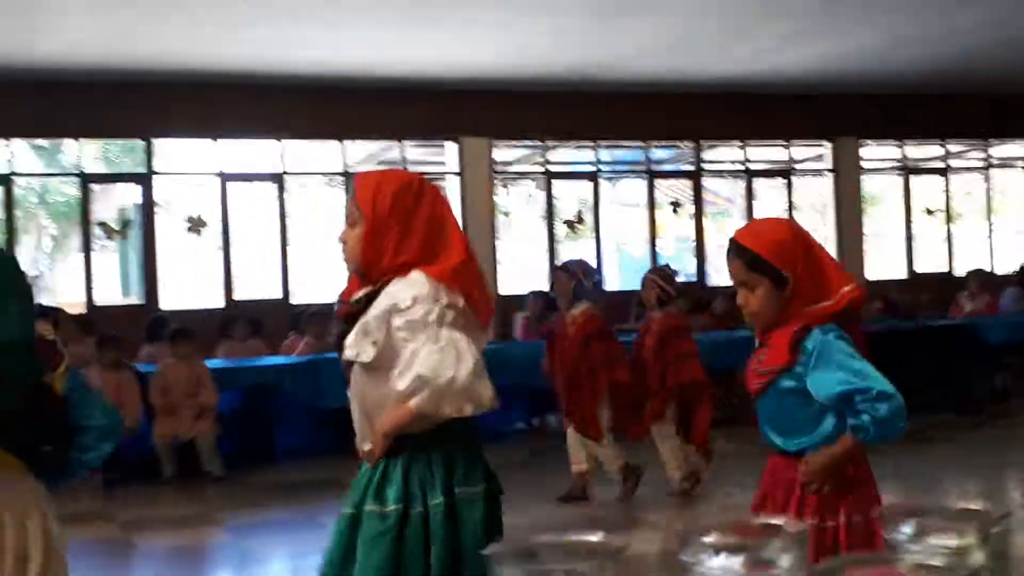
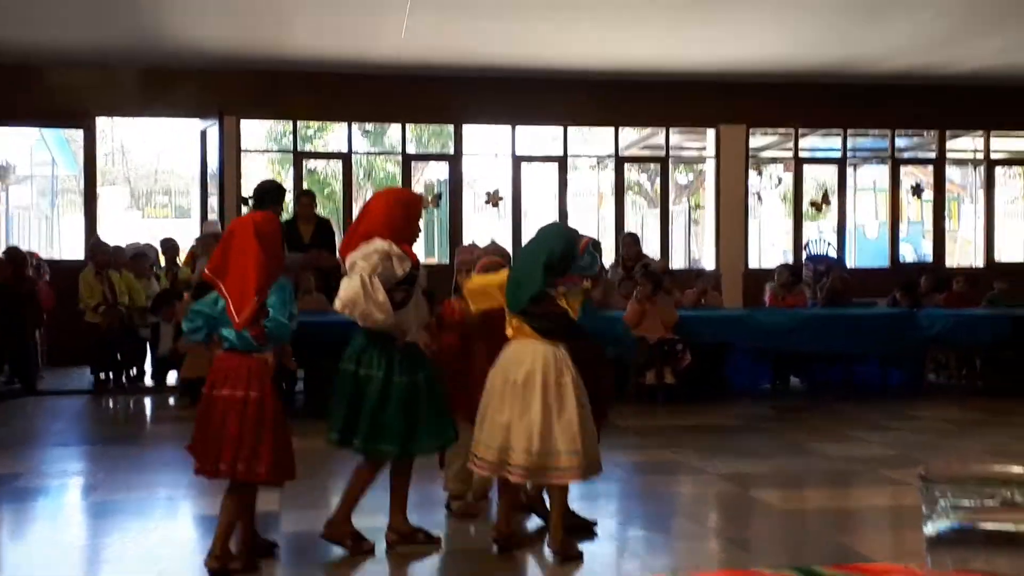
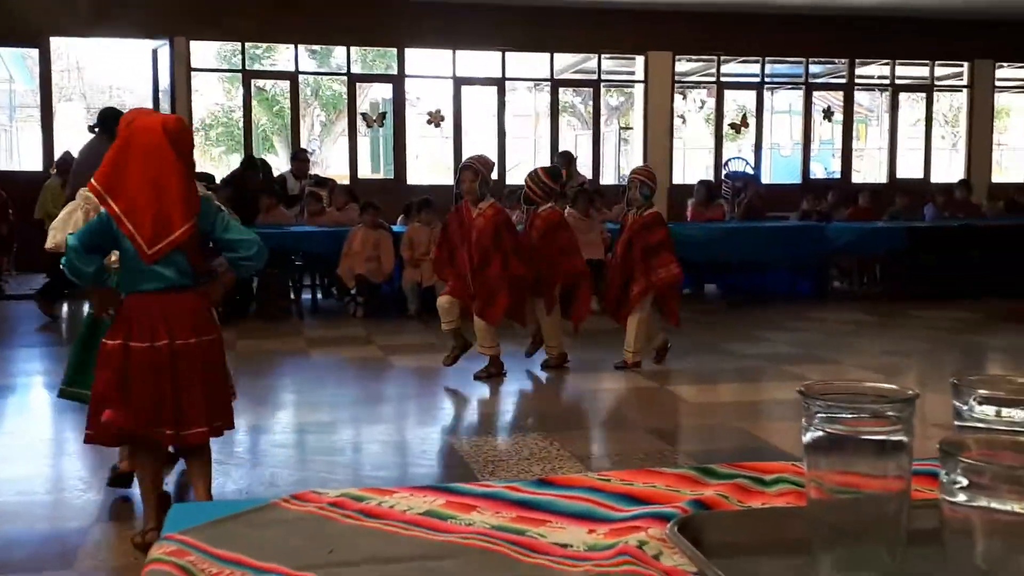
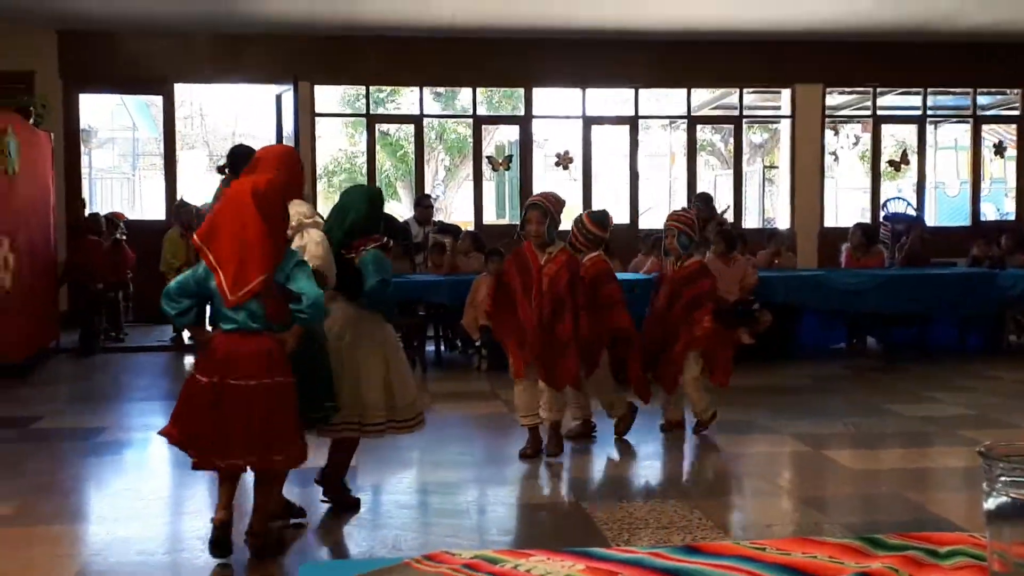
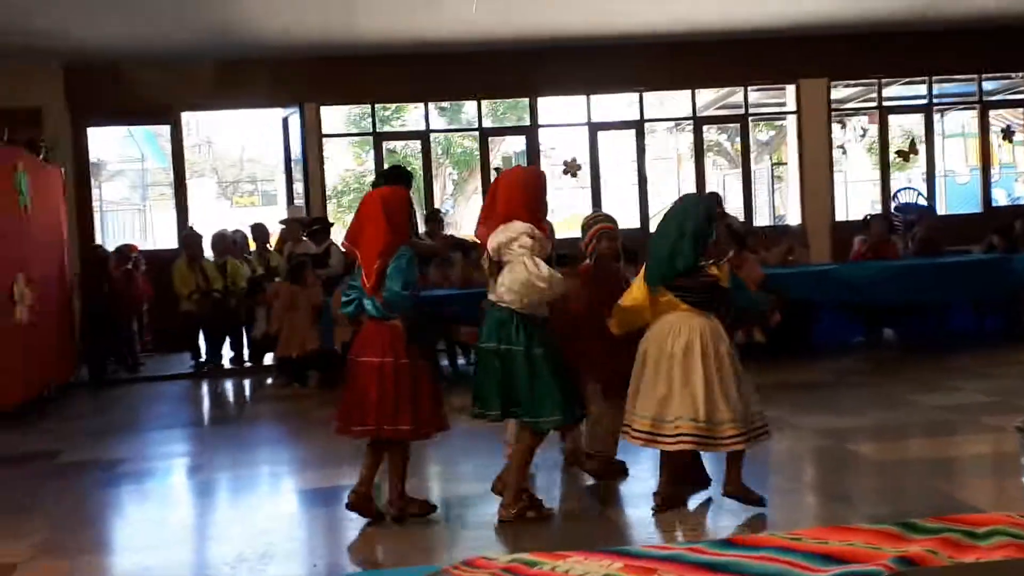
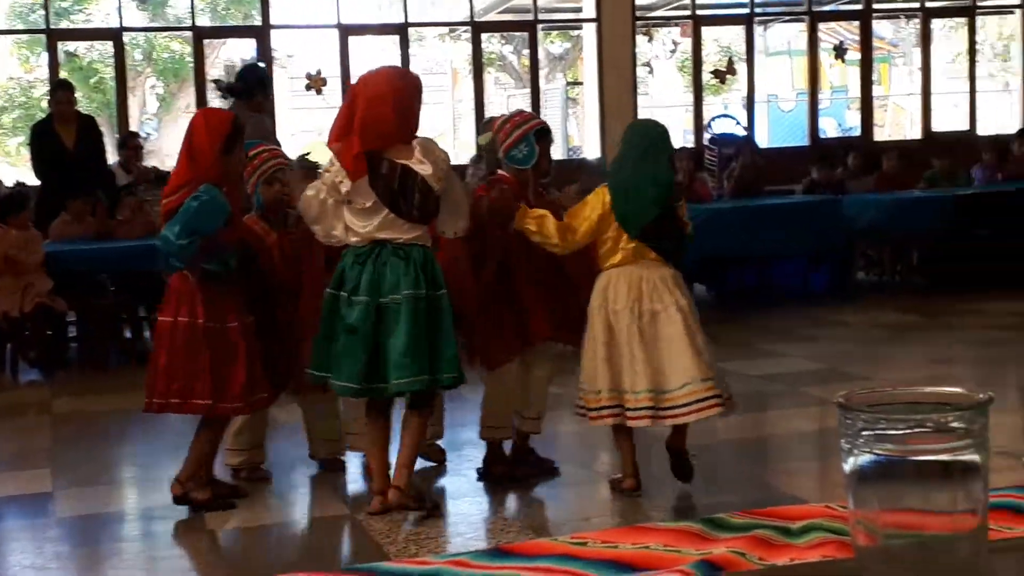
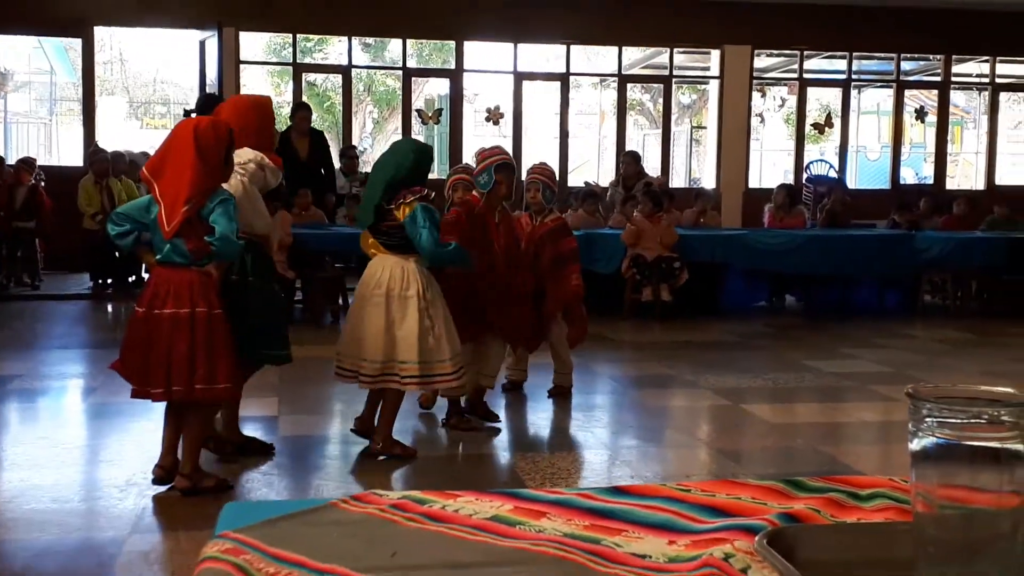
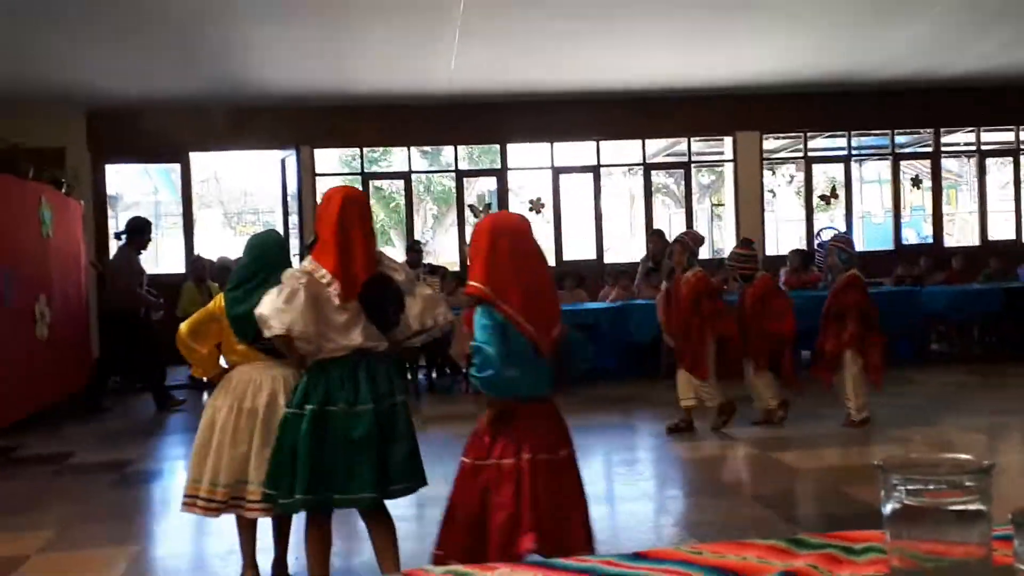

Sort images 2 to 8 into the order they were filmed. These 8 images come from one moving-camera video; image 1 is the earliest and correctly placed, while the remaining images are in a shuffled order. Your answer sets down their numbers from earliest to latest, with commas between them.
8, 3, 4, 7, 2, 5, 6
